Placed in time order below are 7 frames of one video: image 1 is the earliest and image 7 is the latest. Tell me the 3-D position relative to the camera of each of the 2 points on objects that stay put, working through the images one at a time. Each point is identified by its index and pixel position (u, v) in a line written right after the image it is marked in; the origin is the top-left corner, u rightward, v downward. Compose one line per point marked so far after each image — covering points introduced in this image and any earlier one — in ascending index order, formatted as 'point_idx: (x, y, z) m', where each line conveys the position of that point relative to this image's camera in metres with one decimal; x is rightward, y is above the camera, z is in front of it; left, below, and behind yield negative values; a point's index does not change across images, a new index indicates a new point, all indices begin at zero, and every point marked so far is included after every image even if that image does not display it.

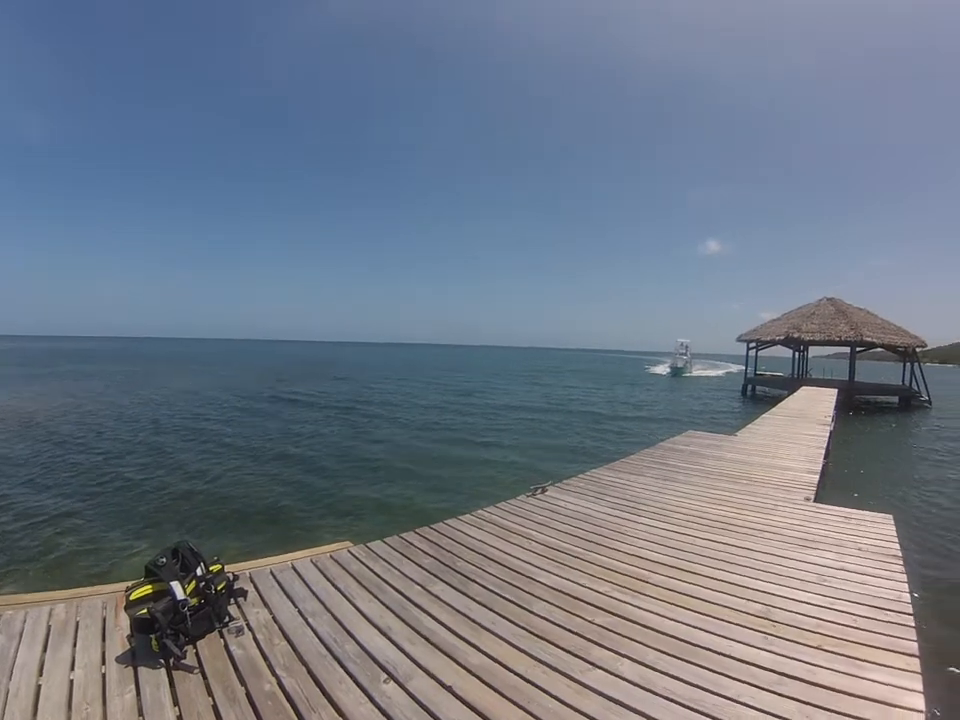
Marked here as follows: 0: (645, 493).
0: (+2.2, -1.8, +6.3) m
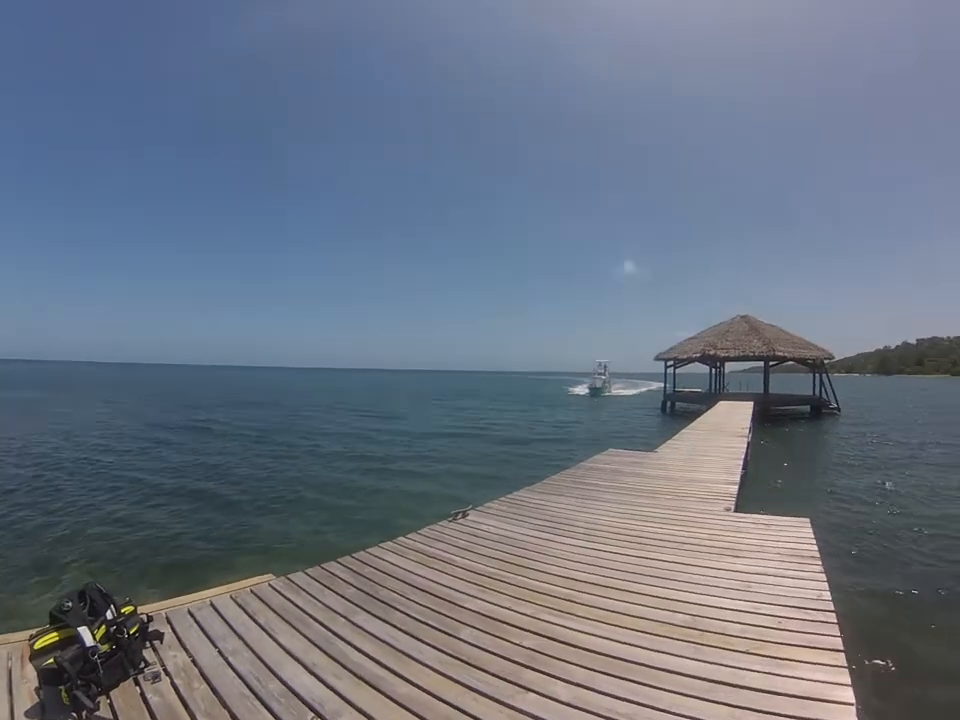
0: (+1.3, -2.0, +6.4) m
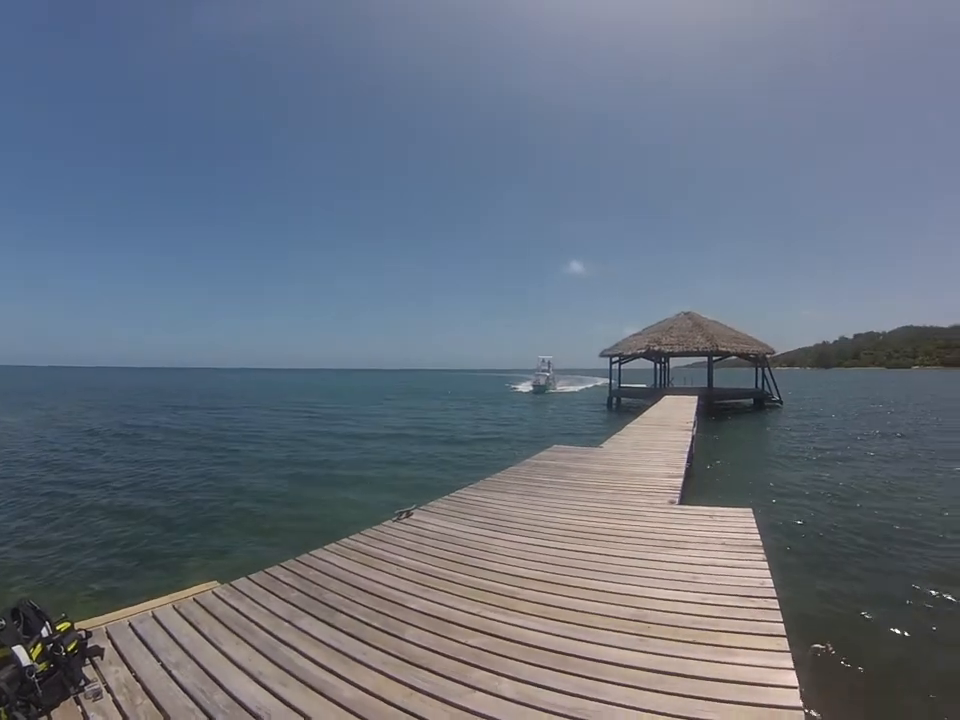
0: (+0.6, -2.0, +6.4) m
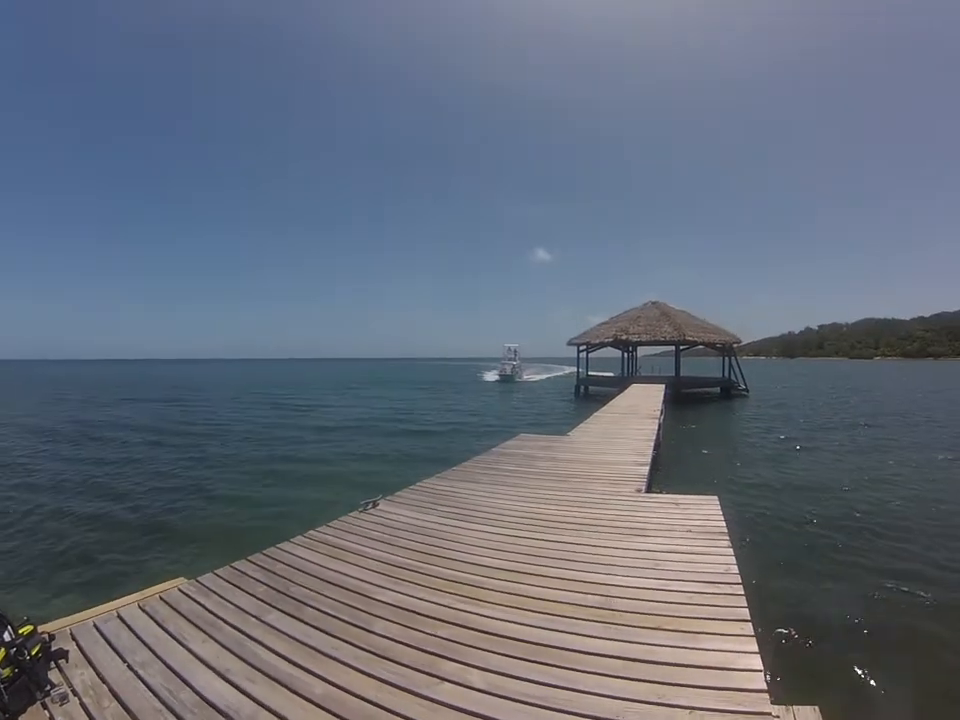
0: (+0.2, -1.9, +6.4) m
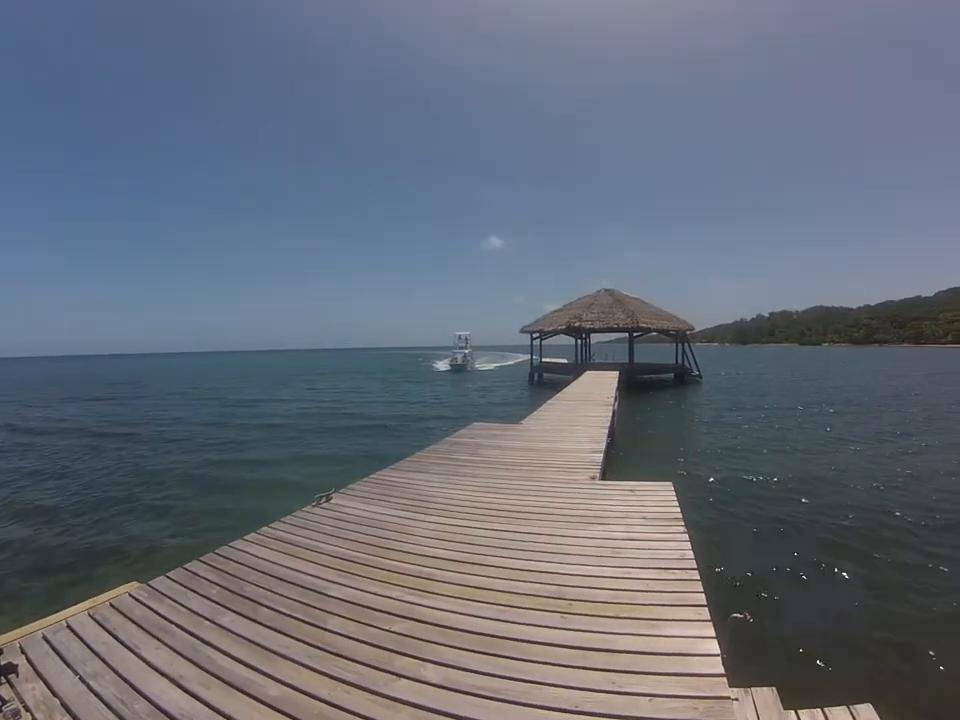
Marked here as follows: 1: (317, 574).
0: (-0.4, -1.7, +6.3) m
1: (-1.7, -2.0, +4.5) m
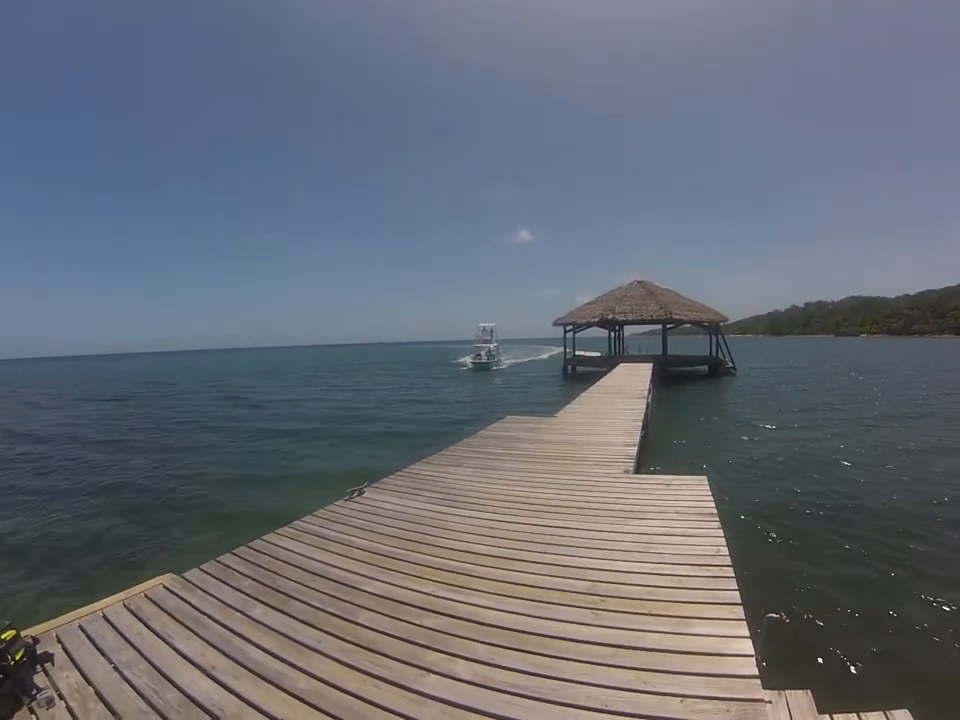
0: (0.0, -1.6, +6.2) m
1: (-1.3, -1.9, +4.4) m
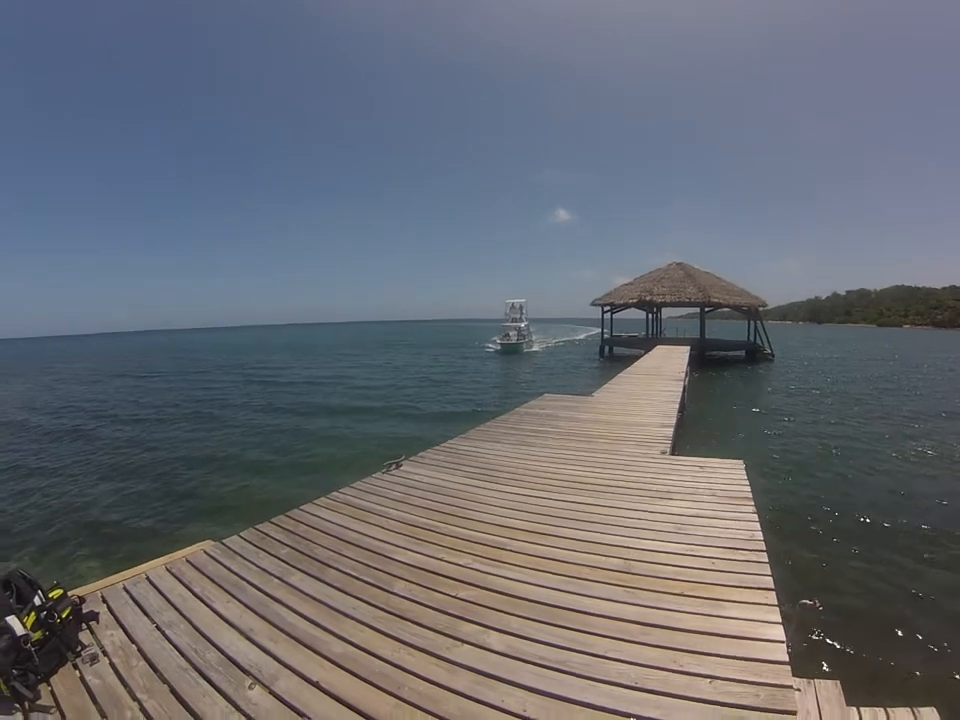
0: (+0.5, -1.3, +6.3) m
1: (-0.9, -1.6, +4.6) m
